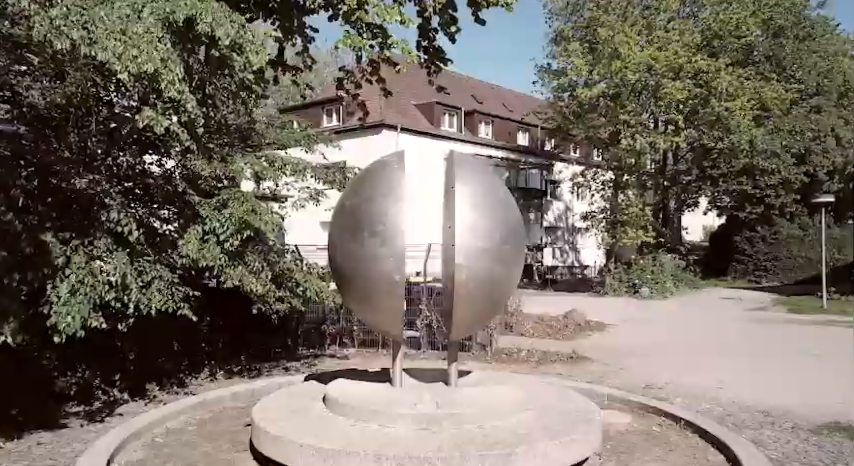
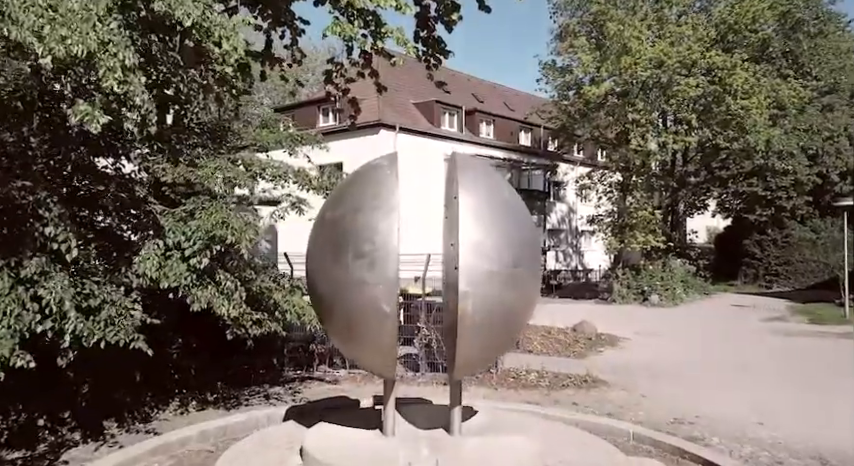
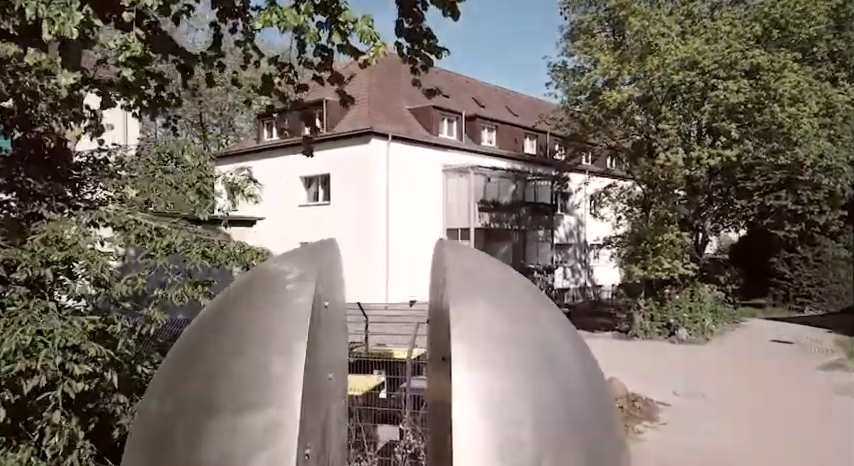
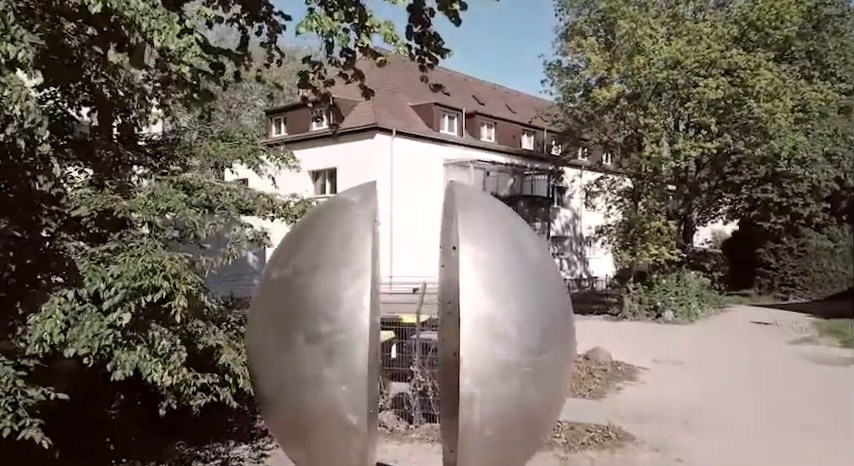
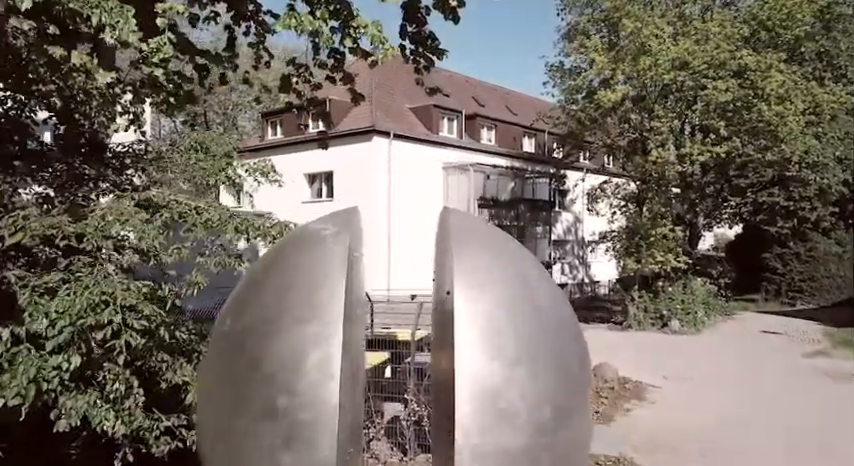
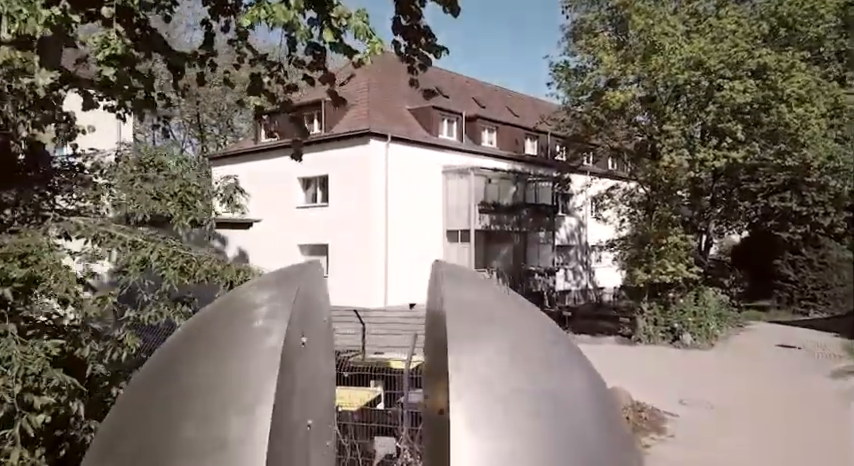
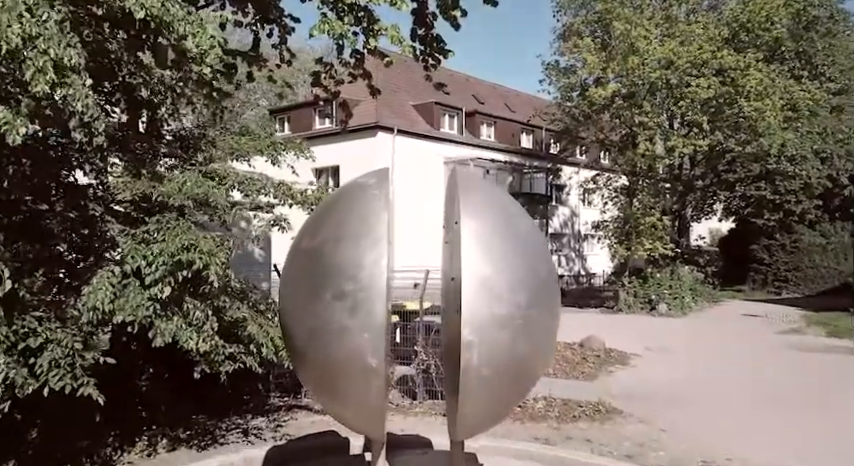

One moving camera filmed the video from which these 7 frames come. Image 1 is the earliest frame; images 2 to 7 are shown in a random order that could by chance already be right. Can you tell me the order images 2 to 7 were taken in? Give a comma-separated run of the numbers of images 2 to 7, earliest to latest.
2, 7, 4, 5, 3, 6
